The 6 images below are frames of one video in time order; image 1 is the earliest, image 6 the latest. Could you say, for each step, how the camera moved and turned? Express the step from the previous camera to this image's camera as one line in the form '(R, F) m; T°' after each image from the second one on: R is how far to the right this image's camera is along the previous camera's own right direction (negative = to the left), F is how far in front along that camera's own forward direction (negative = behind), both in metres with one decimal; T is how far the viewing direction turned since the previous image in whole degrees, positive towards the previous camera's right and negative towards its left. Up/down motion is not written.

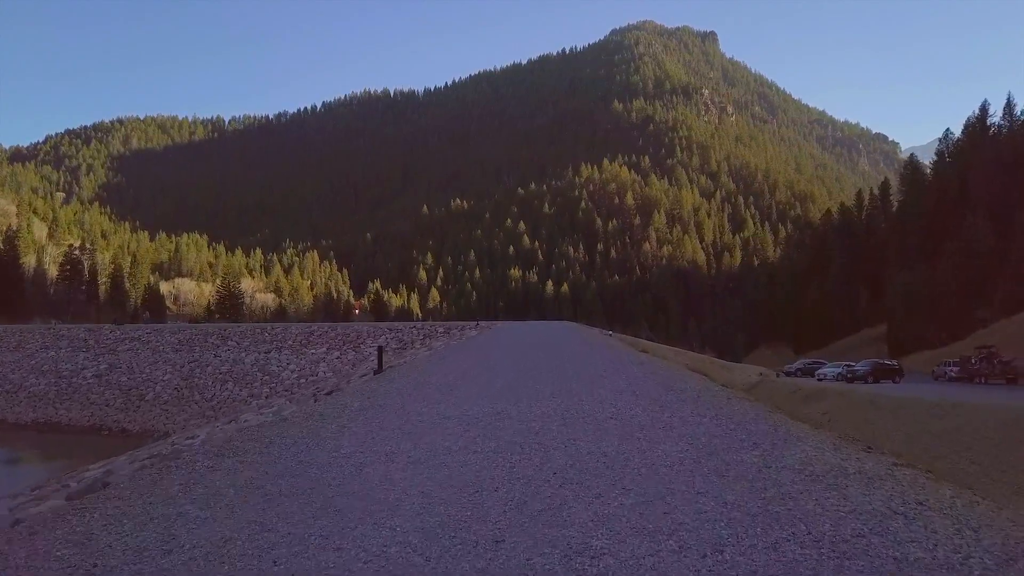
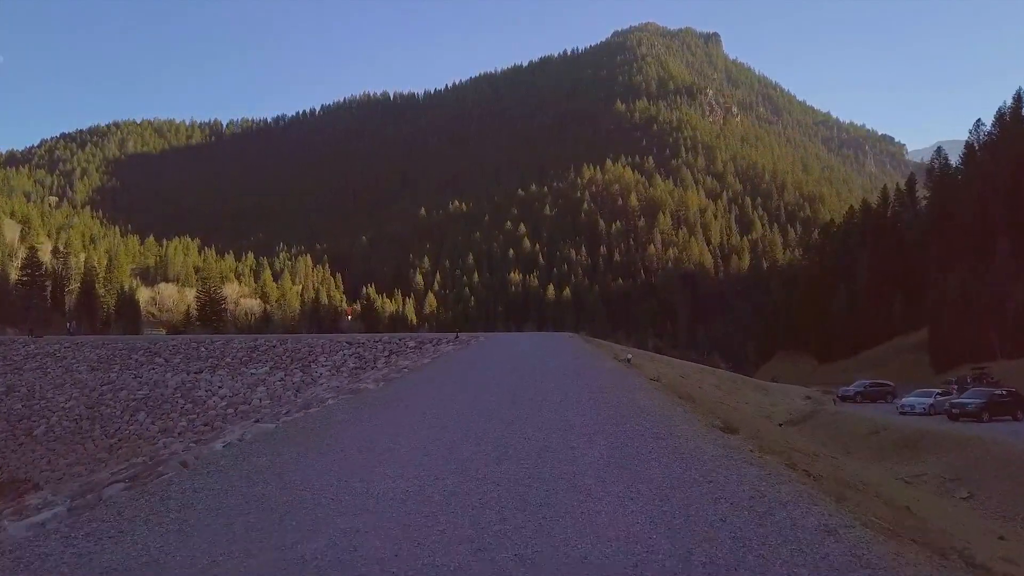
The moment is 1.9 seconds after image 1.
(+0.4, +4.9) m; 0°
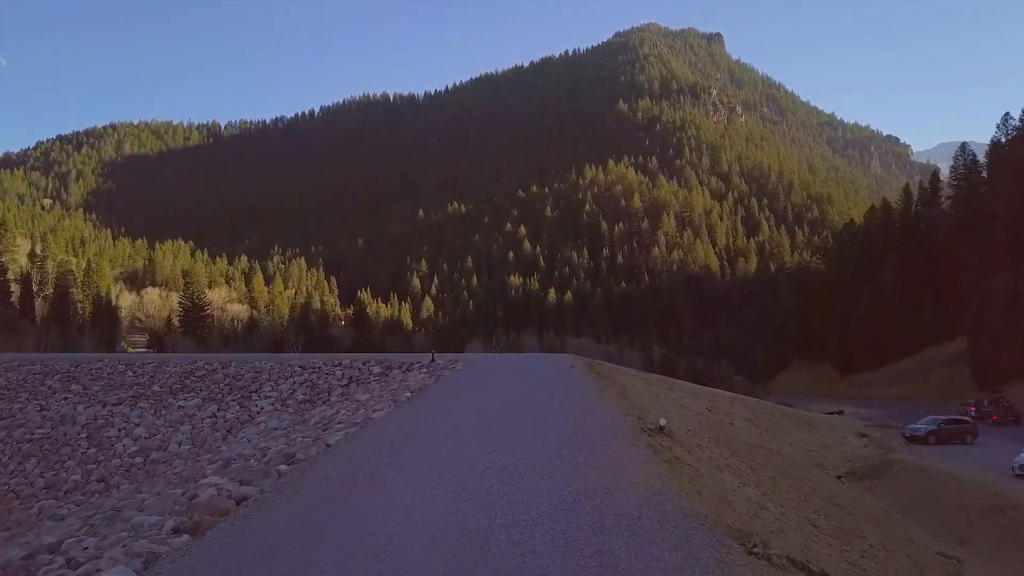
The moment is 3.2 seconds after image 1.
(+0.3, +3.8) m; 0°
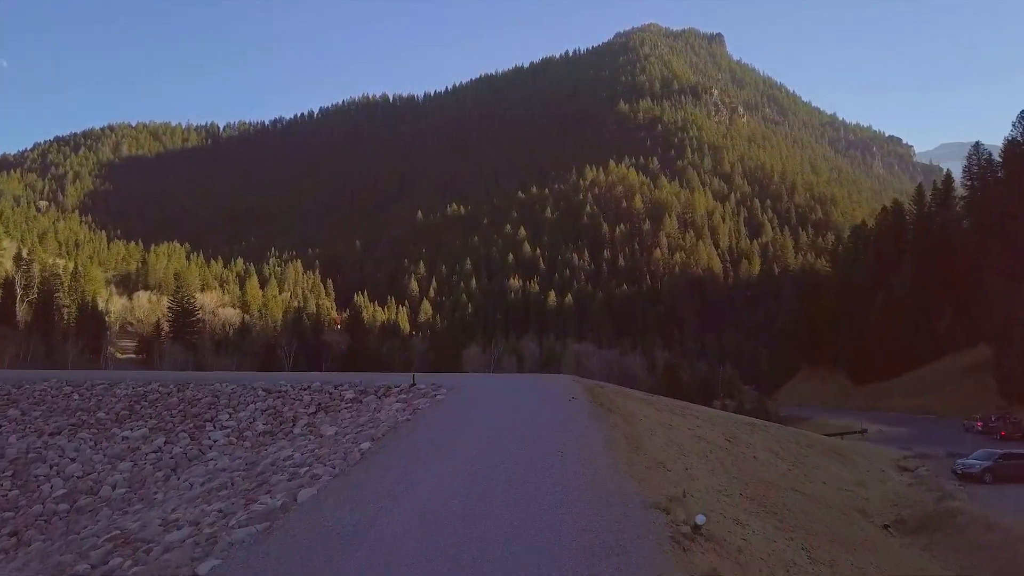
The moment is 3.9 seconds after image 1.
(+0.2, +2.1) m; 0°
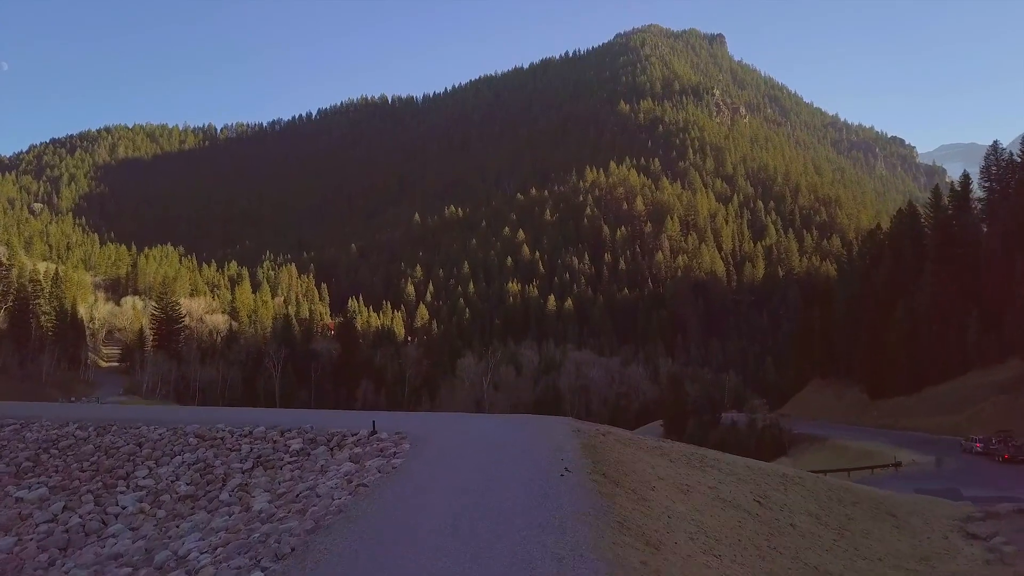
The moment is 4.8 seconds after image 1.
(+0.3, +2.7) m; 0°
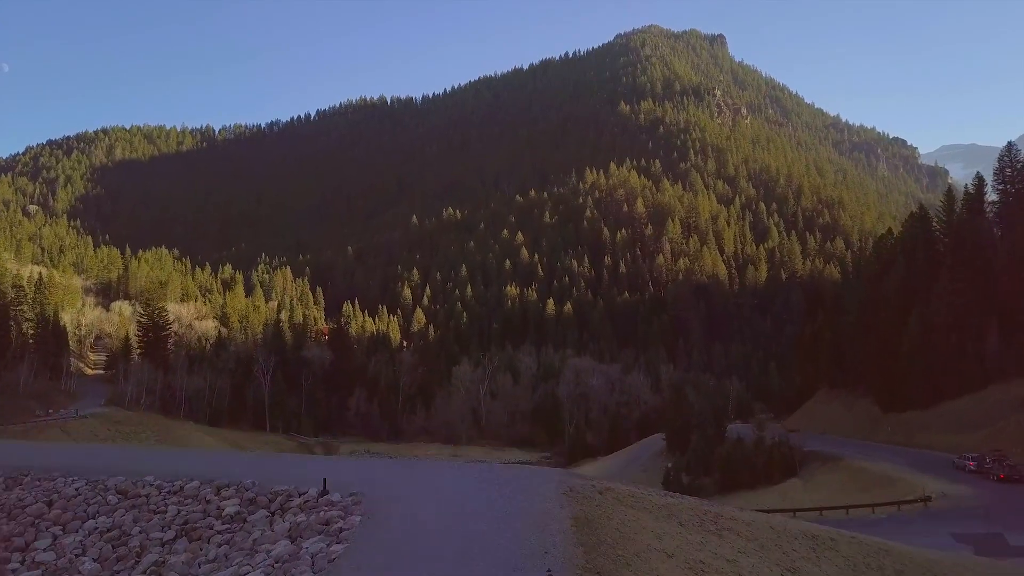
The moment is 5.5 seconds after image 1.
(+0.3, +2.1) m; 0°
